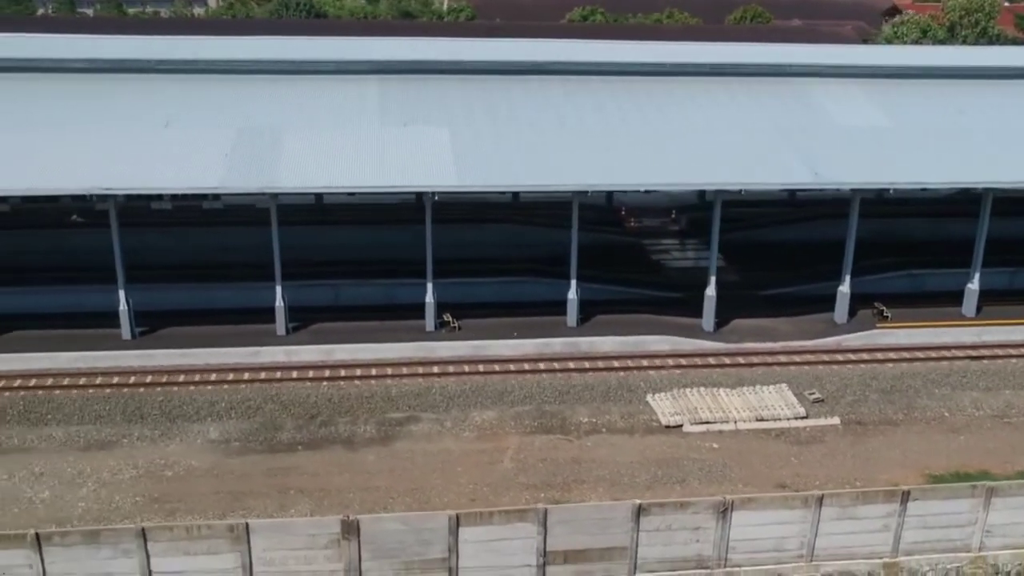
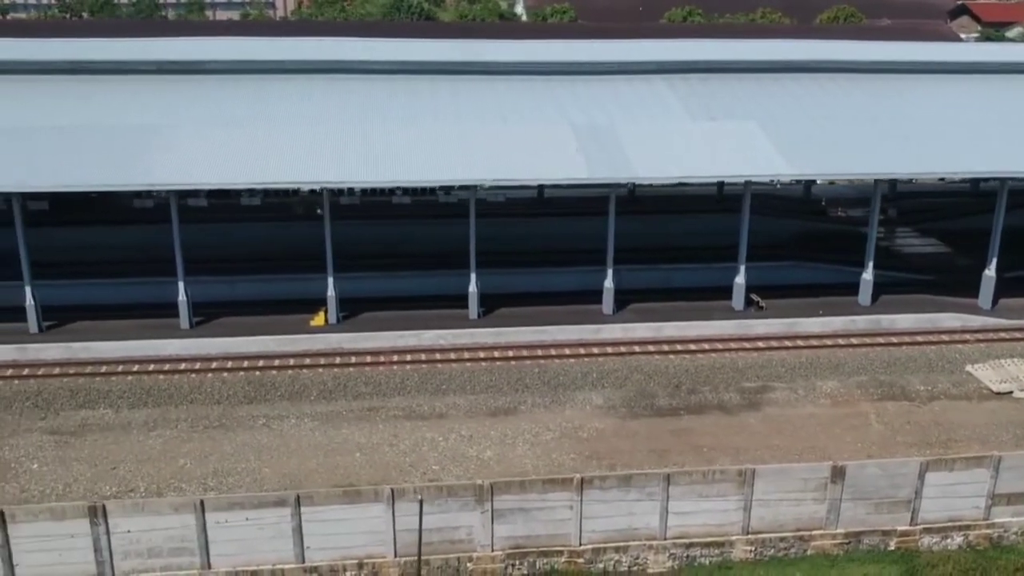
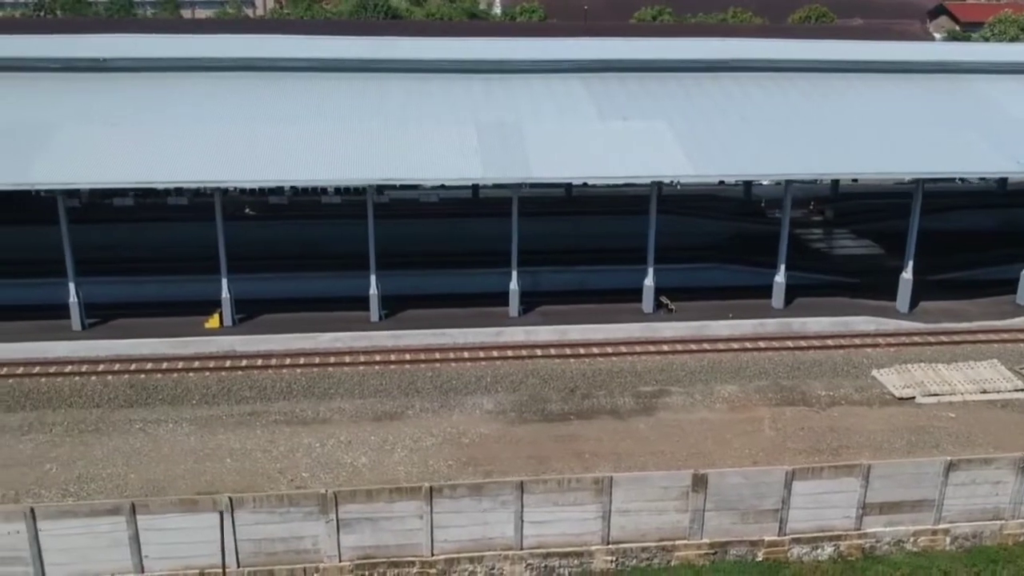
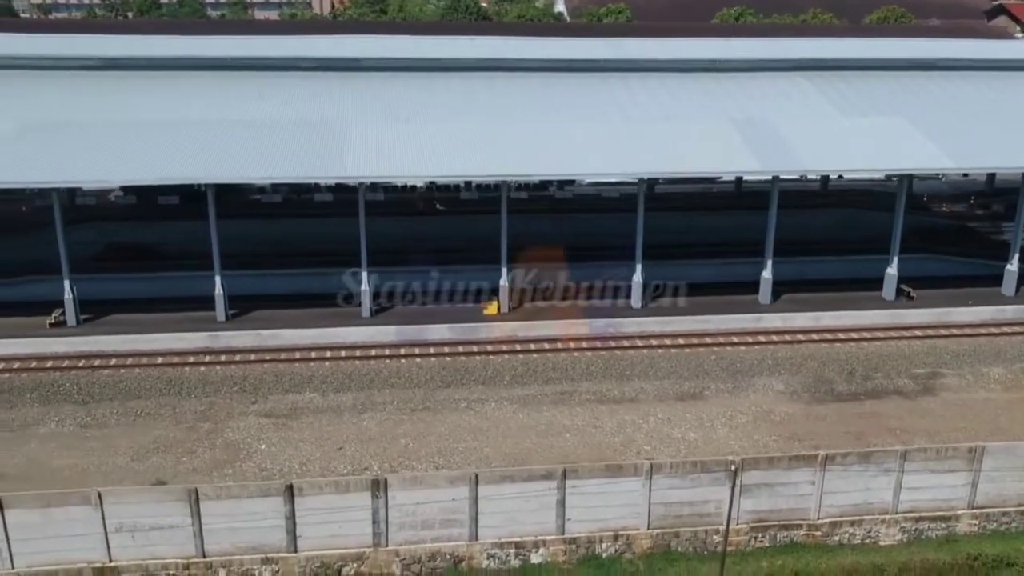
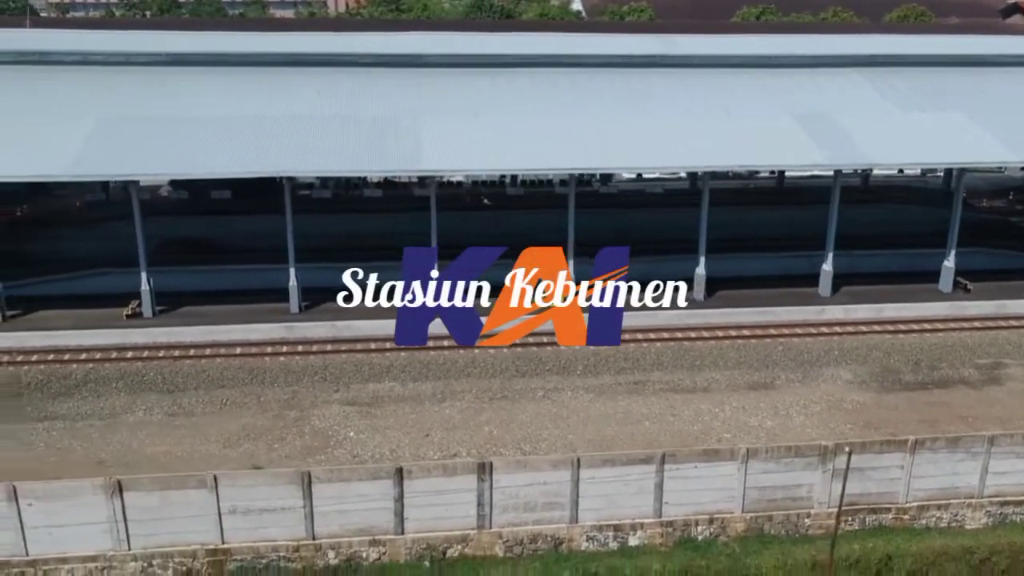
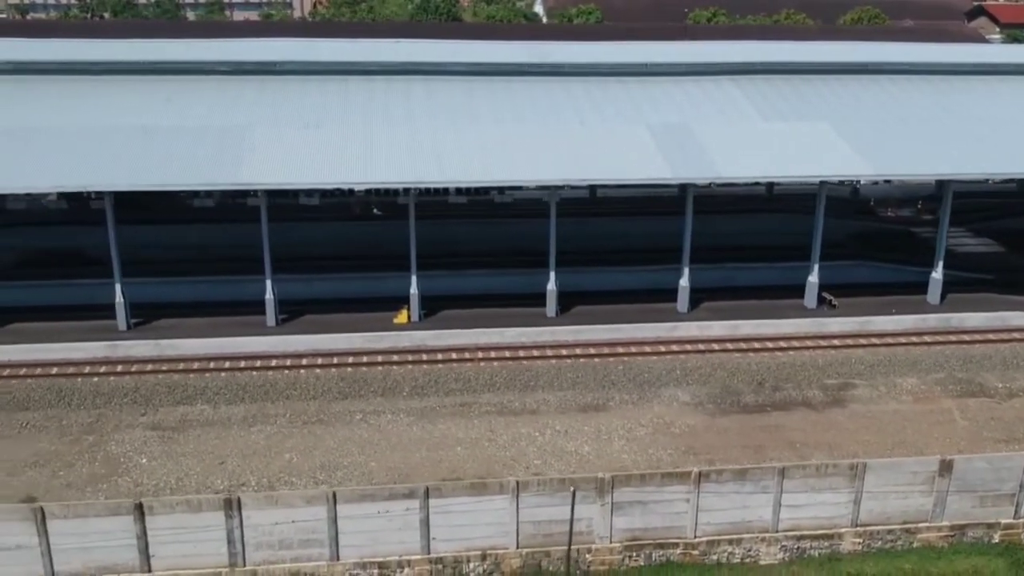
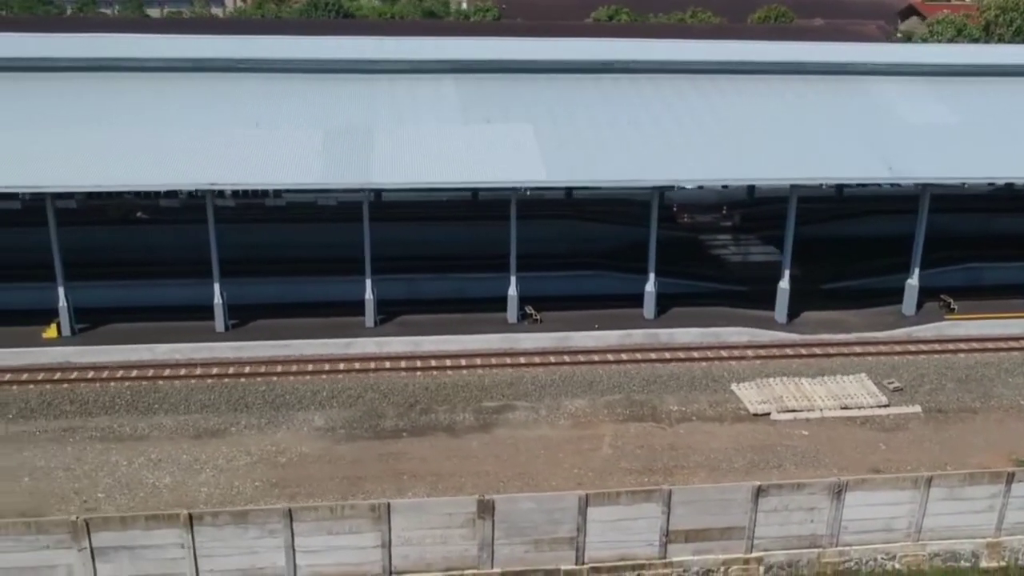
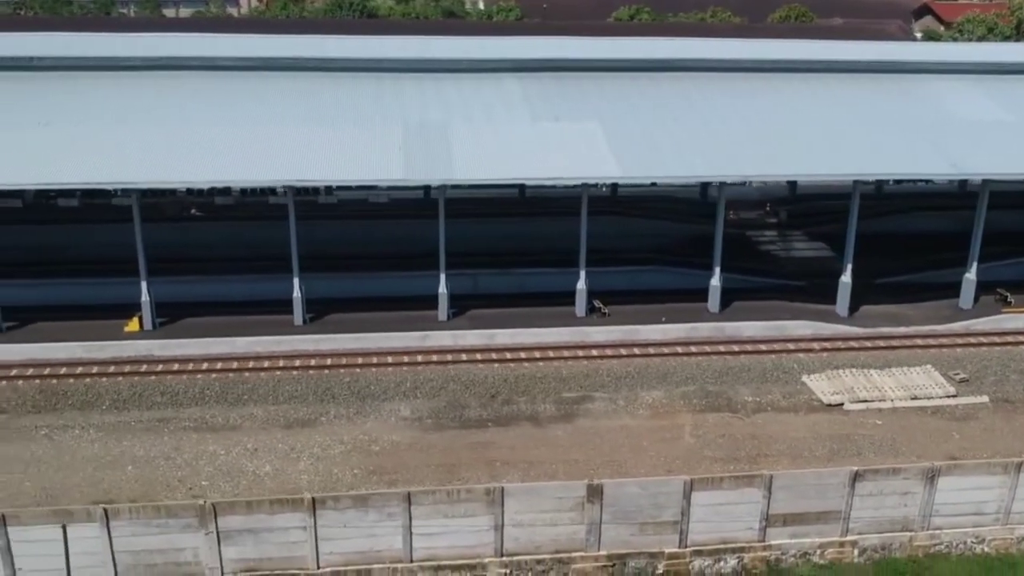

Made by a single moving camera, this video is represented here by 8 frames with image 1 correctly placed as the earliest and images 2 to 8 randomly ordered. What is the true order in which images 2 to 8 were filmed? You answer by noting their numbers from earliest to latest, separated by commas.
7, 8, 3, 2, 6, 4, 5
